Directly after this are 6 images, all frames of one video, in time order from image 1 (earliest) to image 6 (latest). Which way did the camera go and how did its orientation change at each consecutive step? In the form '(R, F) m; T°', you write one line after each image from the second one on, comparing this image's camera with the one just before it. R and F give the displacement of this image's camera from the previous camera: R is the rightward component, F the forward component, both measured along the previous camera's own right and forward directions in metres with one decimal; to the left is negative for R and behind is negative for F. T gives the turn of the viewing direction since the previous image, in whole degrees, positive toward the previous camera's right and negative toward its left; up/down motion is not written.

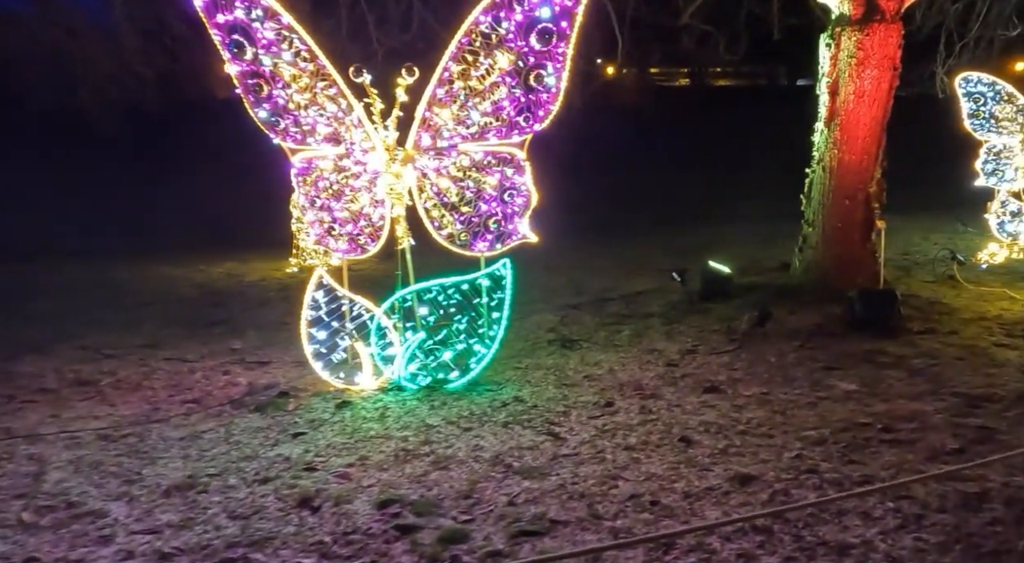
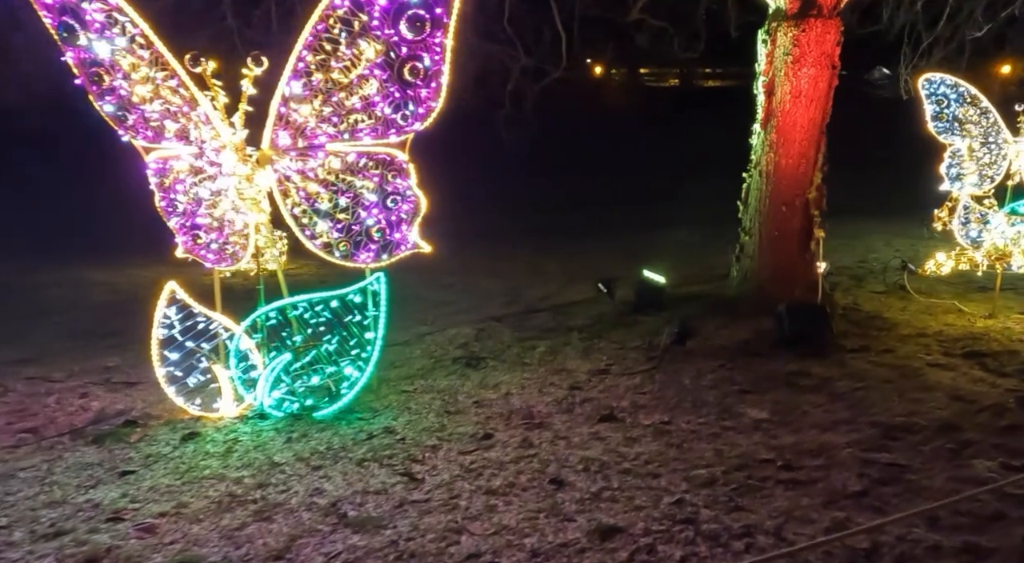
(+0.5, +0.4) m; +1°
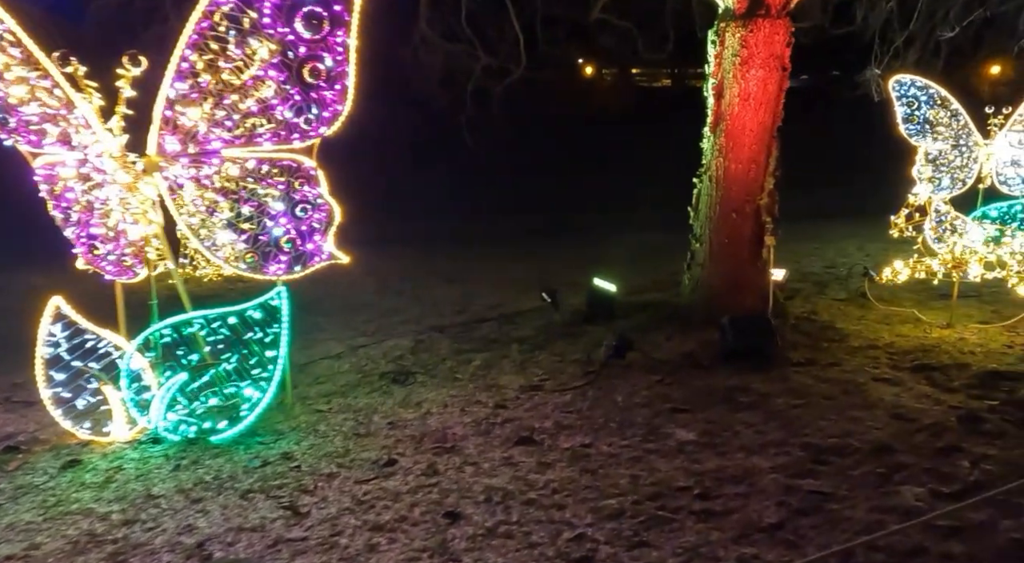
(+0.4, +0.2) m; +1°
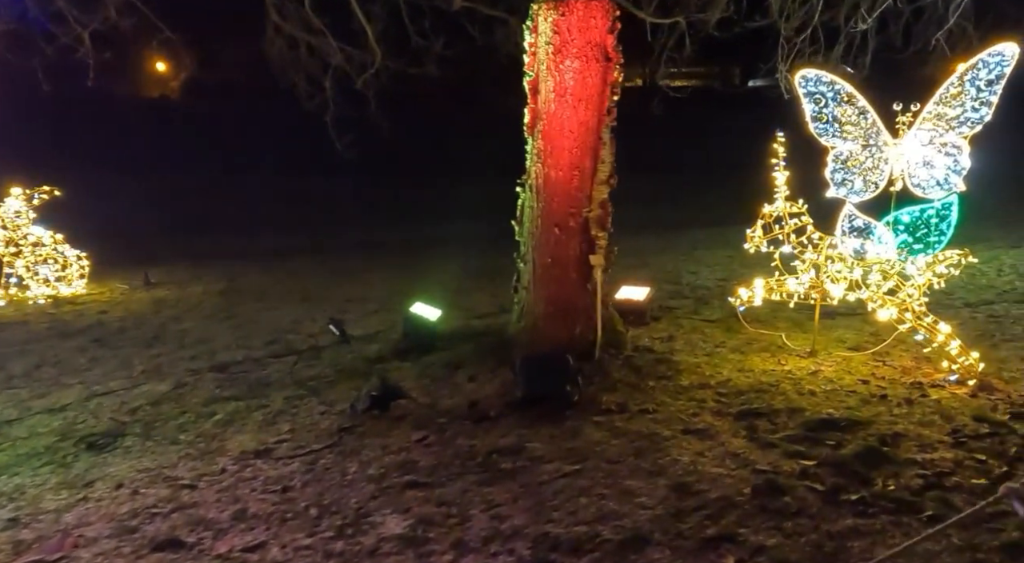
(+1.2, +1.0) m; +2°
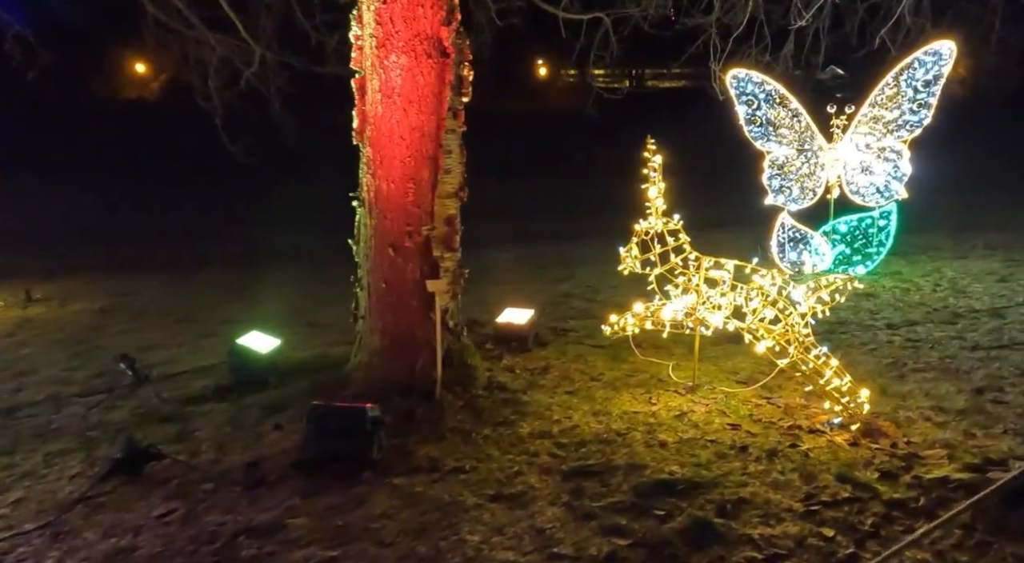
(+0.9, +0.8) m; +1°
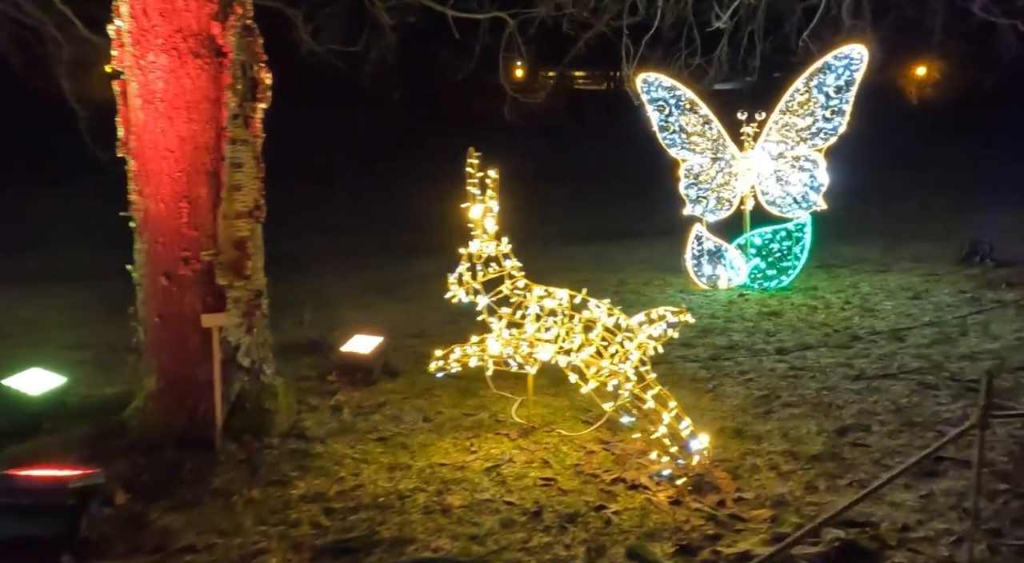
(+0.9, +0.6) m; +2°
